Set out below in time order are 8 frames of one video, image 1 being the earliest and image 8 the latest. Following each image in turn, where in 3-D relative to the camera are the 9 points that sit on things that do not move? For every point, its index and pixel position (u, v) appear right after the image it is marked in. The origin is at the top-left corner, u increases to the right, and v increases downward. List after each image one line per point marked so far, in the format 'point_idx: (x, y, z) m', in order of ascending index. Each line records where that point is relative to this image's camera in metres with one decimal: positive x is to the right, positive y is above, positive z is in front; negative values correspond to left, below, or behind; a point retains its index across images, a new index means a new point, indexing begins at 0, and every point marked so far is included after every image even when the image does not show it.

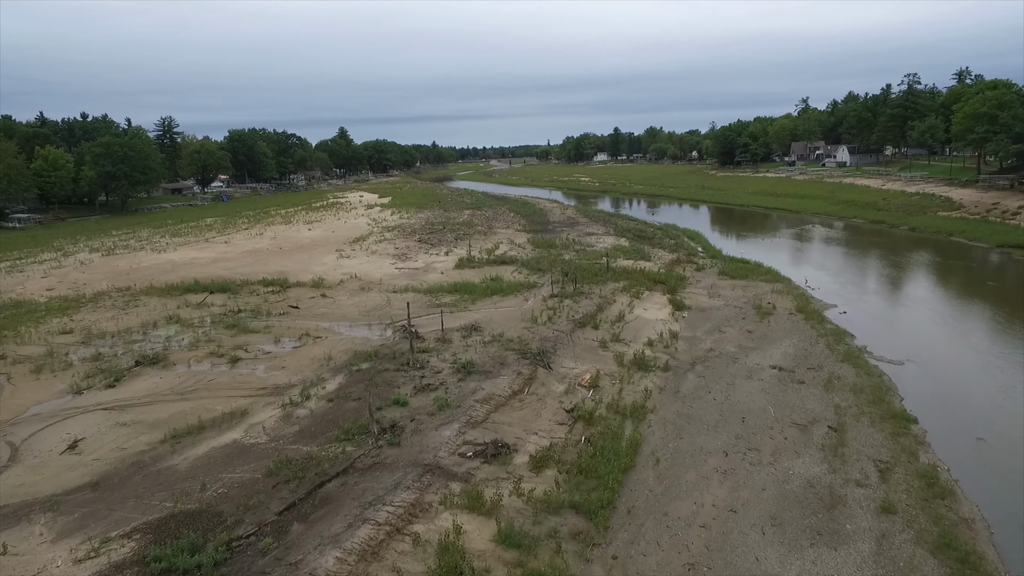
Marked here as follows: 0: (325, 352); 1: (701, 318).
0: (-4.2, -1.5, +15.1) m
1: (+5.2, -0.8, +18.5) m
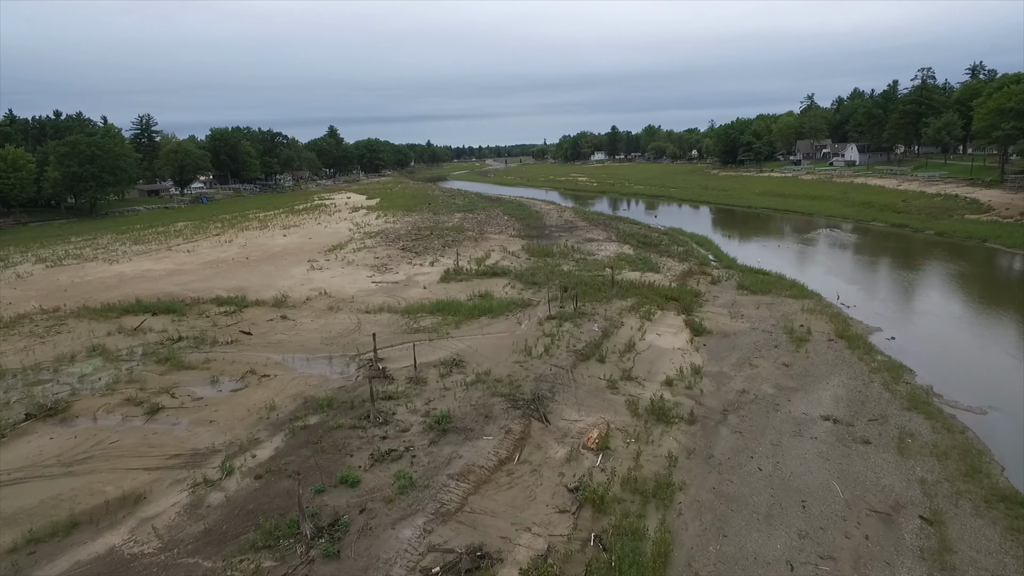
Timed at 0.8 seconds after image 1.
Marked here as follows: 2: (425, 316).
0: (-4.4, -2.0, +12.2) m
1: (+5.0, -1.4, +15.6) m
2: (-2.4, -0.8, +18.2) m
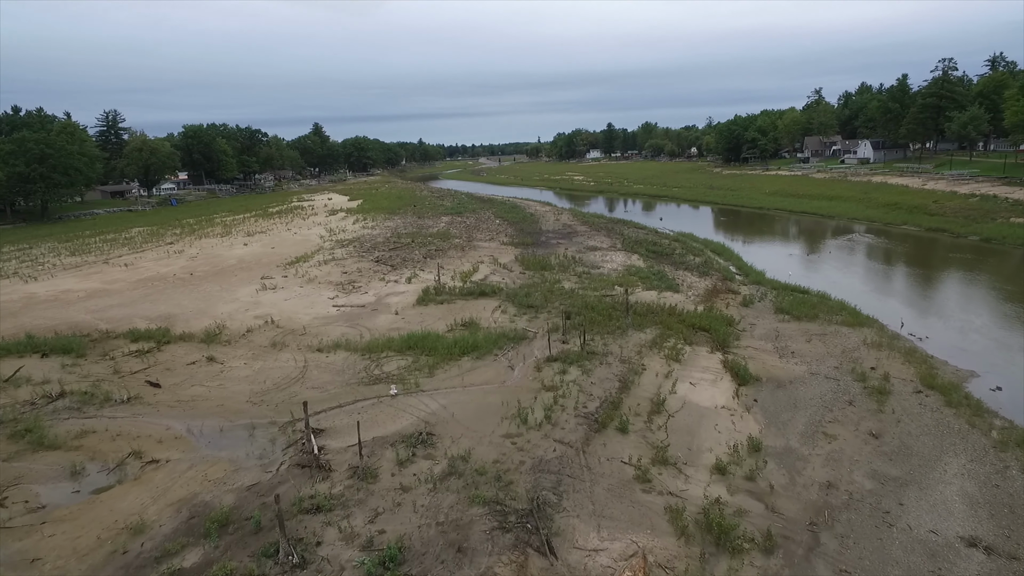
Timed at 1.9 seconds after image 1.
0: (-4.6, -2.7, +8.3) m
1: (+4.8, -2.0, +11.8) m
2: (-2.6, -1.5, +14.3) m
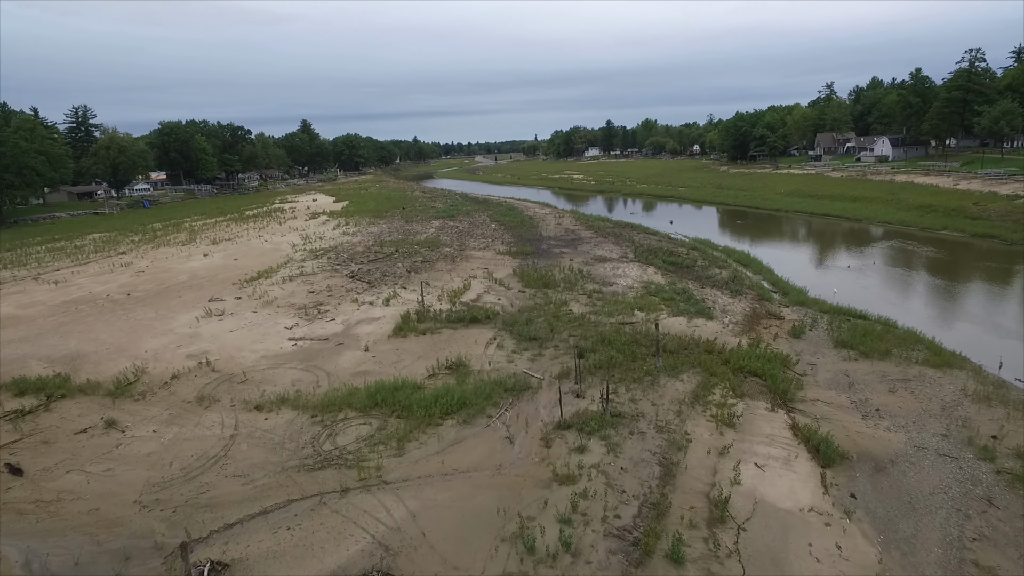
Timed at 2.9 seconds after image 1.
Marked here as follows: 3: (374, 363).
0: (-4.6, -3.4, +4.8) m
1: (+4.8, -2.7, +8.3) m
2: (-2.6, -2.1, +10.8) m
3: (-2.8, -1.5, +13.7) m
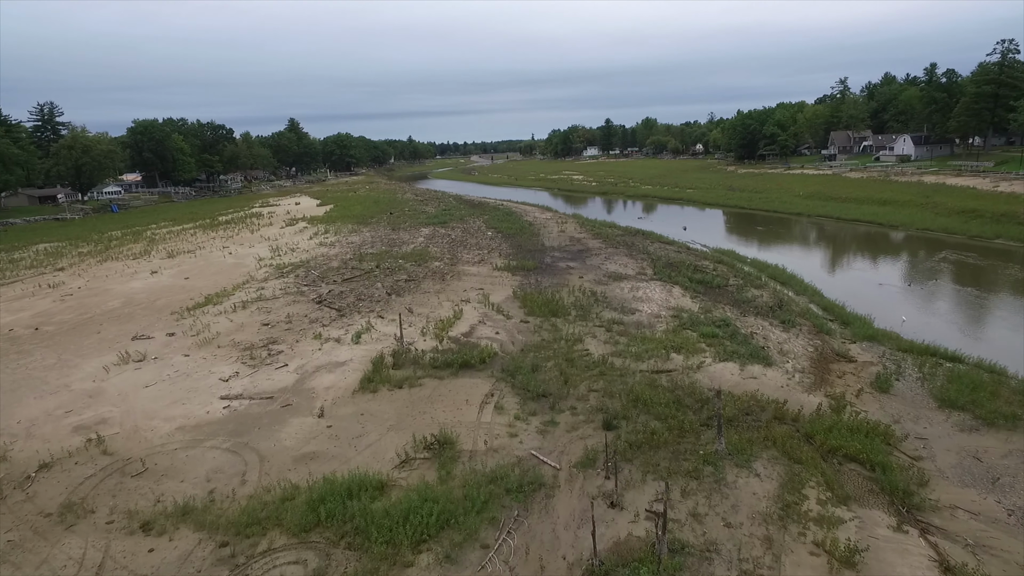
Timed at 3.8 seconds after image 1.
0: (-4.5, -4.1, +1.2) m
1: (+4.9, -3.4, +4.8) m
2: (-2.5, -2.8, +7.2) m
3: (-2.8, -2.2, +10.1) m
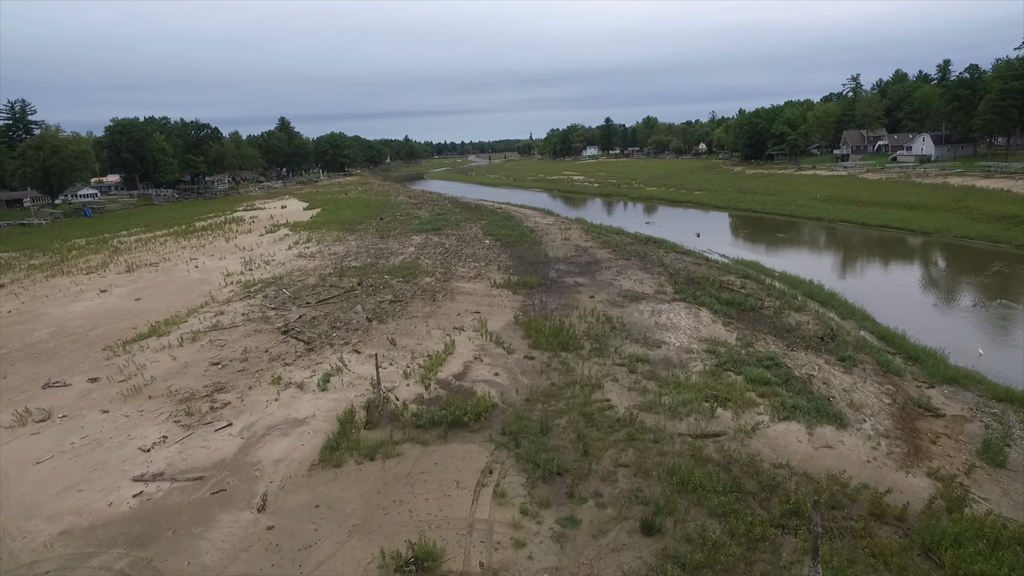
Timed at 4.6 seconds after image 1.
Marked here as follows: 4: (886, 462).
0: (-4.4, -4.7, -1.6) m
1: (+4.9, -4.0, +2.0) m
2: (-2.4, -3.5, +4.4) m
3: (-2.7, -2.8, +7.3) m
4: (+5.0, -2.3, +9.0) m
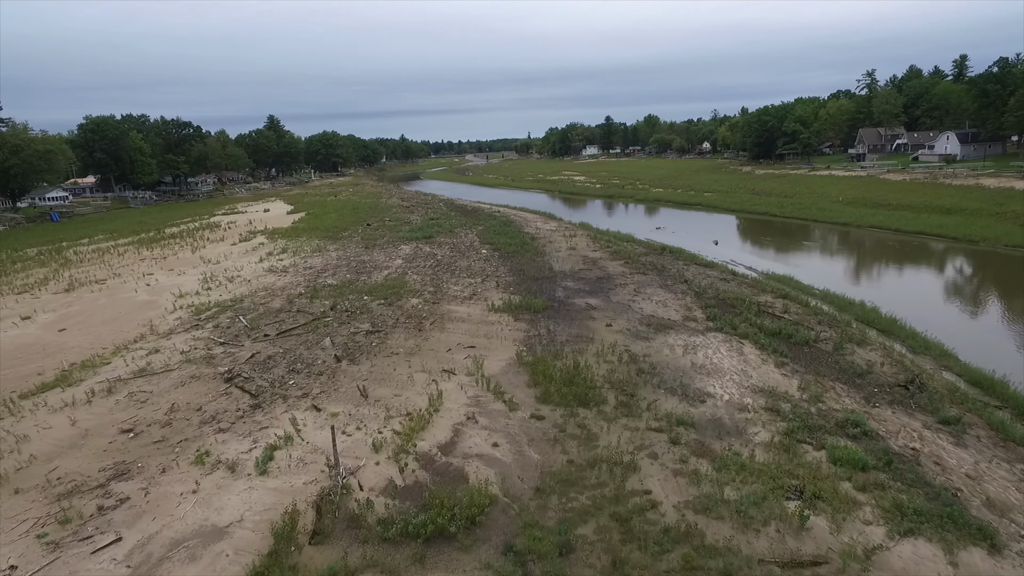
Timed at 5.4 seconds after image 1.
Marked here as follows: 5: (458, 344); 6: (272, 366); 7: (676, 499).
0: (-4.3, -5.4, -4.7) m
1: (+5.0, -4.6, -1.0) m
2: (-2.4, -4.1, +1.4) m
3: (-2.6, -3.5, +4.2) m
4: (+5.0, -2.9, +5.9) m
5: (-1.2, -1.2, +14.4) m
6: (-4.6, -1.4, +12.7) m
7: (+2.0, -2.5, +8.1) m
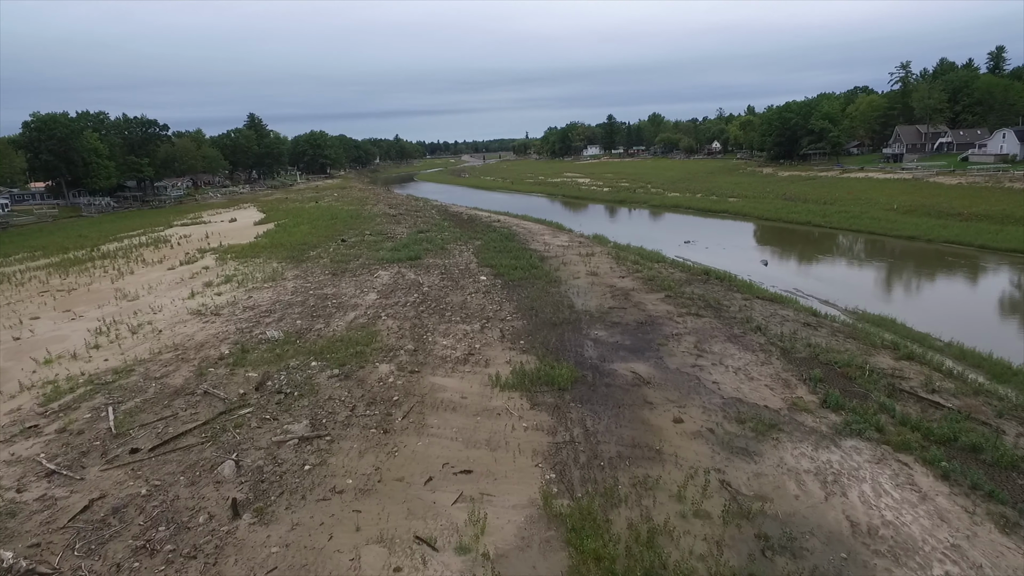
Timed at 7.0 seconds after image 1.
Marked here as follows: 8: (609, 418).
0: (-3.9, -6.5, -10.2) m
1: (+5.4, -5.7, -6.5) m
2: (-2.0, -5.2, -4.2) m
3: (-2.3, -4.6, -1.3) m
4: (+5.4, -4.0, +0.4) m
5: (-0.9, -2.3, +8.9) m
6: (-4.3, -2.6, +7.1) m
7: (+2.3, -3.6, +2.6) m
8: (+1.4, -2.0, +10.3) m
